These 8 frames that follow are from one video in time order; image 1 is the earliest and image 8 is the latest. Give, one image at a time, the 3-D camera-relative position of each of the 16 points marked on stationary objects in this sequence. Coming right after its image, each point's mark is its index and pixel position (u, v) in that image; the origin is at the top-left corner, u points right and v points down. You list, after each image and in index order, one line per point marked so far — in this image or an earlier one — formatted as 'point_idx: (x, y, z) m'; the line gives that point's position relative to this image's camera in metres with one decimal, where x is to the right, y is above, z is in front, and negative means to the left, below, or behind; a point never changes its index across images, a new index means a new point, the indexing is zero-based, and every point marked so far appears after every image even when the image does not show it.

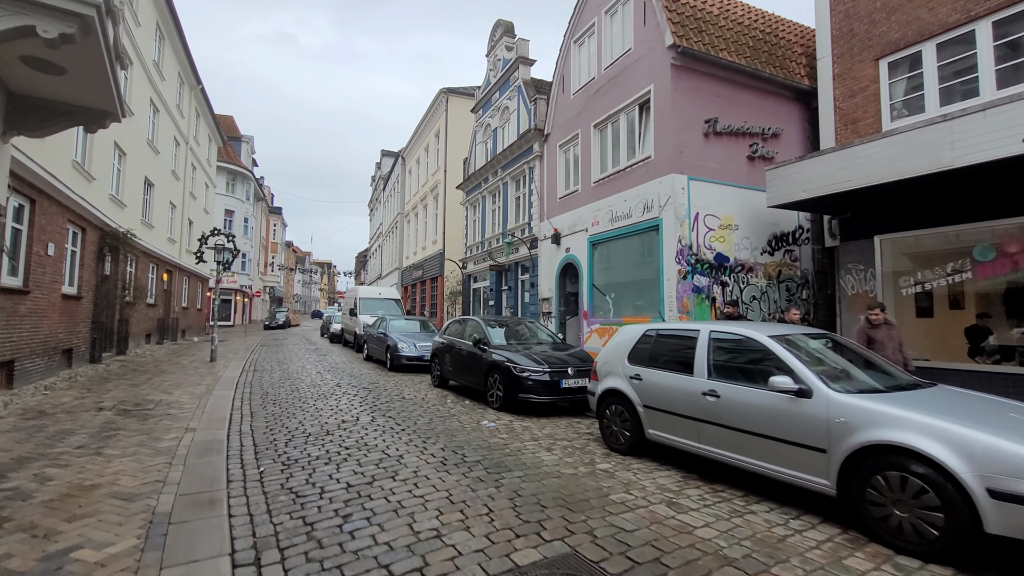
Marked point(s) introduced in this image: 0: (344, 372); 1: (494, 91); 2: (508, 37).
0: (-4.6, -2.3, +13.3) m
1: (-0.7, +7.6, +18.7) m
2: (-0.1, +9.4, +18.2) m
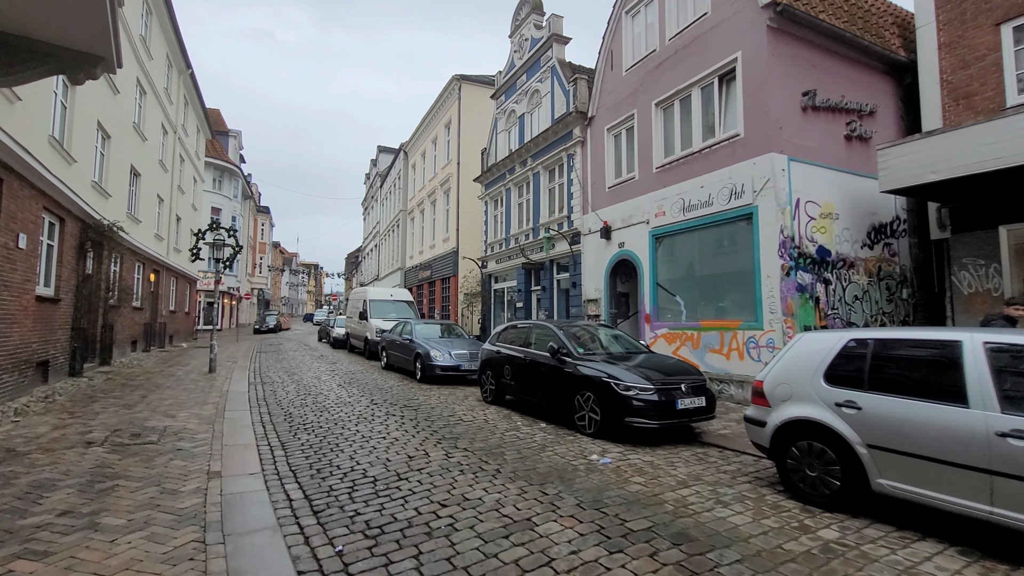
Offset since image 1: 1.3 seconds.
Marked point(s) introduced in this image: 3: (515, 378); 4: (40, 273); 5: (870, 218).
0: (-3.4, -2.3, +11.6) m
1: (+0.3, +7.6, +17.2) m
2: (+0.9, +9.4, +16.7) m
3: (+0.1, -1.5, +8.3) m
4: (-9.7, +0.3, +10.0) m
5: (+7.0, +1.4, +9.6) m
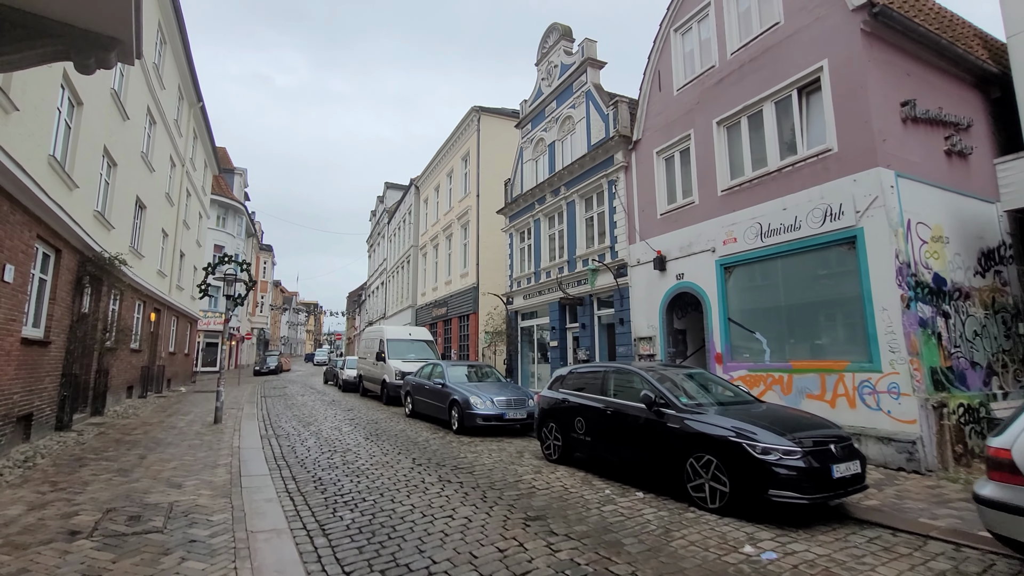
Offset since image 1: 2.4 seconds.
0: (-2.3, -3.1, +10.2) m
1: (+1.3, +6.3, +16.5) m
2: (+1.8, +8.2, +16.1) m
3: (+1.1, -2.1, +6.9) m
4: (-8.7, -0.4, +8.7) m
5: (+8.1, +0.8, +8.4) m
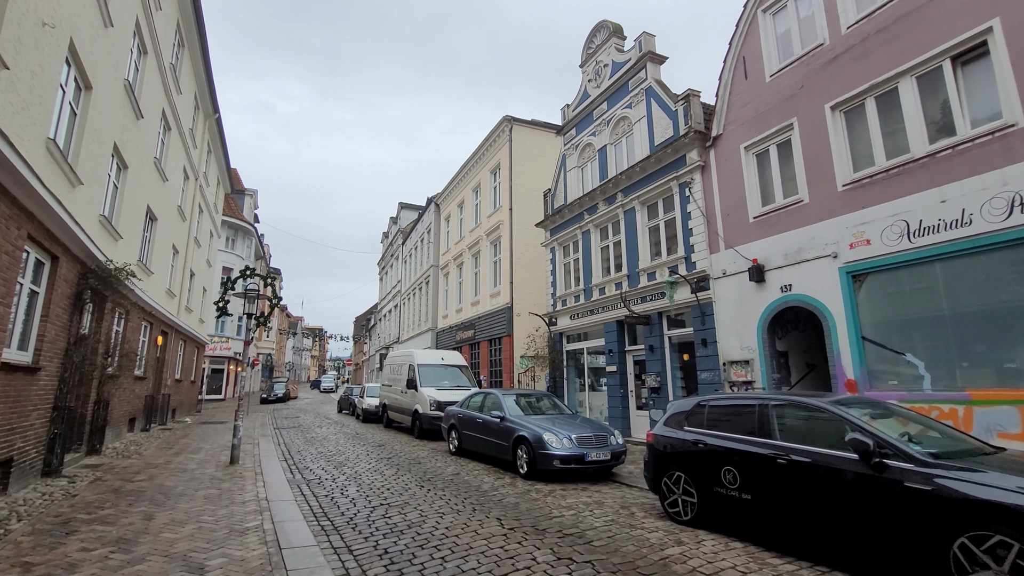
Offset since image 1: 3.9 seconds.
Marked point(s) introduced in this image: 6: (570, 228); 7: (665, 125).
0: (-0.9, -3.3, +8.3) m
1: (+2.7, +5.8, +15.1) m
2: (+3.2, +7.6, +14.9) m
3: (+2.6, -2.1, +5.2) m
4: (-7.3, -0.6, +7.0) m
5: (+9.5, +0.7, +6.8) m
6: (+1.9, +2.0, +16.0) m
7: (+3.9, +4.2, +12.5) m
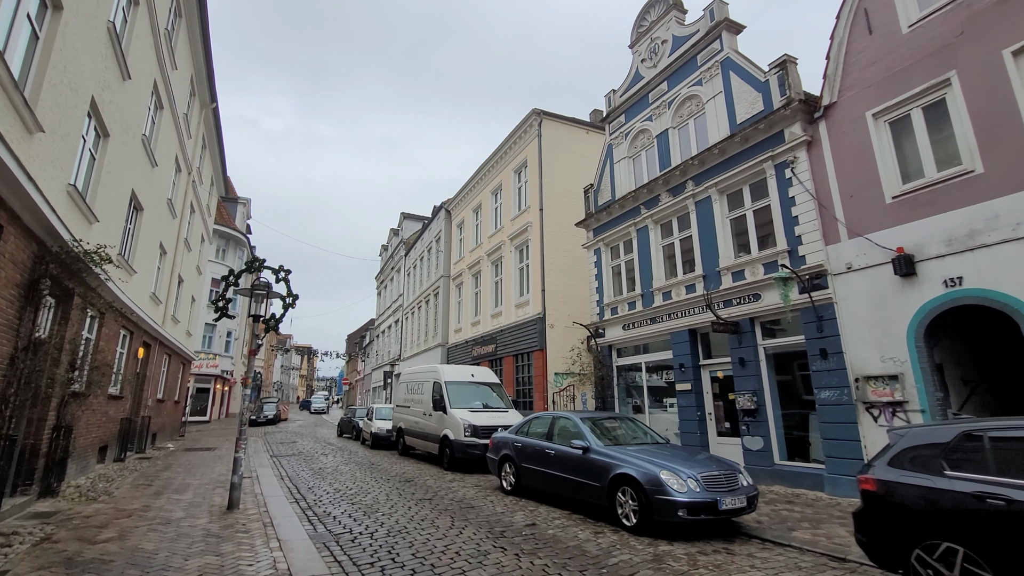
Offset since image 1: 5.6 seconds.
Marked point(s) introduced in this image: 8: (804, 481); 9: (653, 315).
0: (+0.5, -3.2, +6.1) m
1: (+4.0, +5.6, +13.3) m
2: (+4.5, +7.5, +13.2) m
3: (+4.0, -1.9, +3.1) m
4: (-5.8, -0.4, +4.8) m
5: (+10.9, +0.8, +4.9) m
6: (+3.1, +1.8, +14.0) m
7: (+5.3, +4.1, +10.7) m
8: (+5.3, -3.5, +8.8) m
9: (+3.6, -0.7, +12.5) m
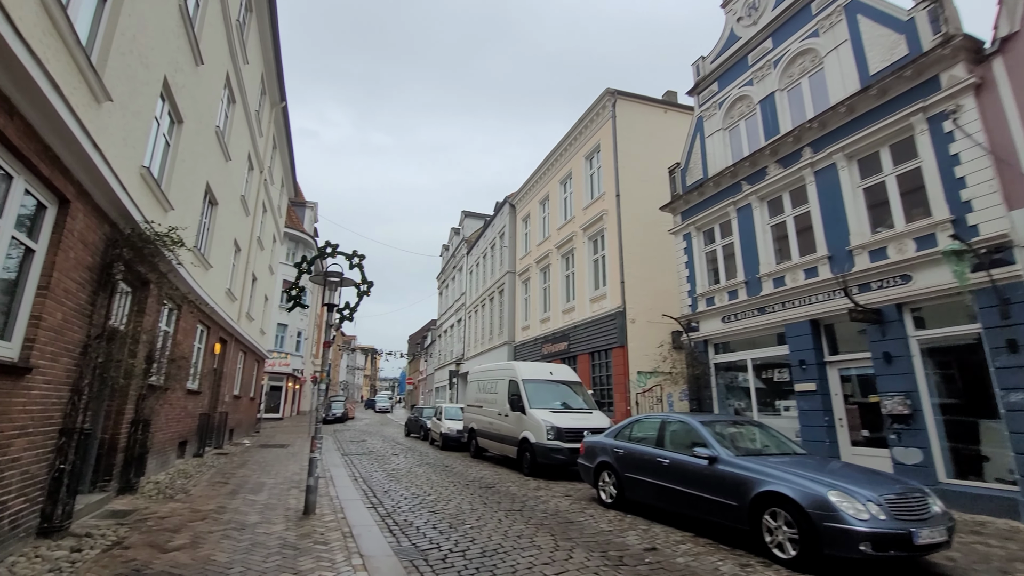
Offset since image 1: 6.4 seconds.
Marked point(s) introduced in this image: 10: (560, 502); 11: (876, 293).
0: (+1.8, -2.9, +4.9) m
1: (+5.9, +5.9, +11.7) m
2: (+6.4, +7.8, +11.5) m
3: (+4.9, -1.5, +1.5) m
4: (-4.7, -0.1, +4.3) m
5: (+11.9, +1.3, +2.6) m
6: (+5.2, +2.1, +12.4) m
7: (+6.9, +4.5, +9.0) m
8: (+6.8, -3.1, +7.0) m
9: (+5.5, -0.4, +10.9) m
10: (+0.8, -3.7, +8.4) m
11: (+6.4, -0.1, +8.6) m
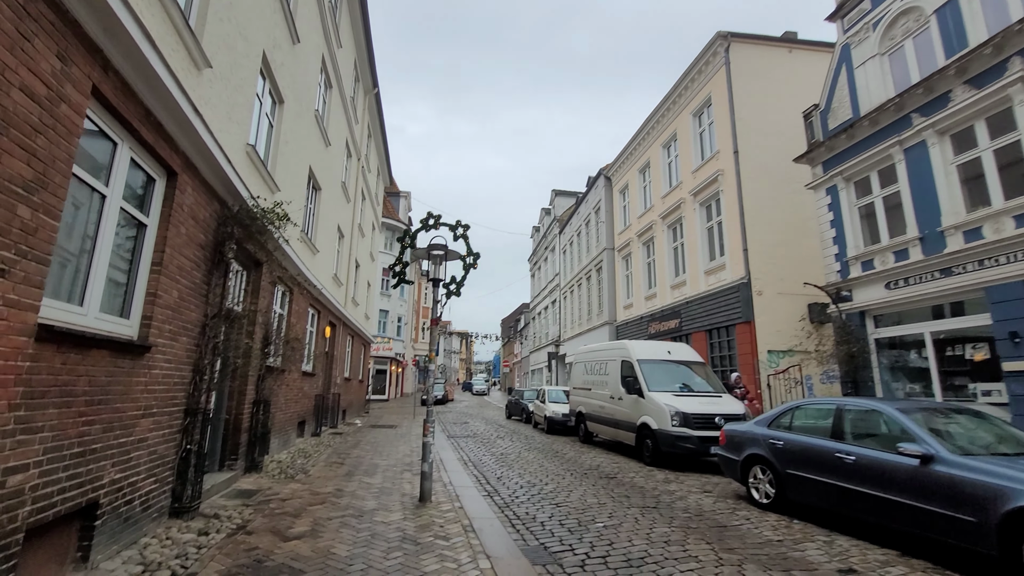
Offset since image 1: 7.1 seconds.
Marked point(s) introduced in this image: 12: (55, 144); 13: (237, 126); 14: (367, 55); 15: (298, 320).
0: (+3.0, -2.4, +3.6) m
1: (+8.0, +6.8, +9.3) m
2: (+8.4, +8.6, +8.9) m
3: (+5.5, -1.1, -0.4) m
4: (-3.5, +0.1, +4.1) m
5: (+12.5, +2.0, -0.6) m
6: (+7.6, +3.0, +10.3) m
7: (+8.6, +5.2, +6.4) m
8: (+8.4, -2.4, +4.8) m
9: (+7.7, +0.4, +8.7) m
10: (+2.8, -3.1, +7.3) m
11: (+8.2, +0.7, +6.4) m
12: (-3.1, +0.9, +3.4) m
13: (-3.8, +2.2, +6.7) m
14: (-5.3, +8.6, +17.9) m
15: (-4.7, -0.7, +10.7) m
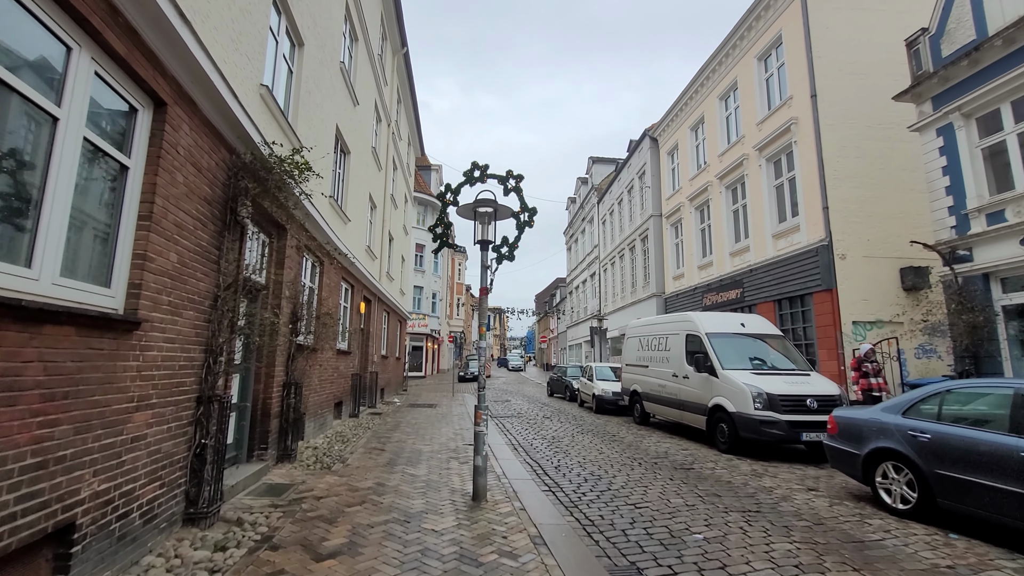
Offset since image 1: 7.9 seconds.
0: (+3.7, -2.1, +2.3) m
1: (+8.8, +7.5, +7.2) m
2: (+9.1, +9.3, +6.7) m
3: (+5.8, -0.9, -1.9) m
4: (-2.9, +0.3, +3.1) m
5: (+12.7, +2.2, -2.7) m
6: (+8.5, +3.7, +8.4) m
7: (+9.2, +5.8, +4.4) m
8: (+9.1, -1.9, +3.2) m
9: (+8.6, +1.1, +7.0) m
10: (+3.6, -2.6, +6.0) m
11: (+8.9, +1.2, +4.6) m
12: (-2.6, +1.2, +2.3) m
13: (-3.0, +2.6, +5.6) m
14: (-4.0, +9.5, +16.5) m
15: (-3.7, -0.1, +9.8) m
